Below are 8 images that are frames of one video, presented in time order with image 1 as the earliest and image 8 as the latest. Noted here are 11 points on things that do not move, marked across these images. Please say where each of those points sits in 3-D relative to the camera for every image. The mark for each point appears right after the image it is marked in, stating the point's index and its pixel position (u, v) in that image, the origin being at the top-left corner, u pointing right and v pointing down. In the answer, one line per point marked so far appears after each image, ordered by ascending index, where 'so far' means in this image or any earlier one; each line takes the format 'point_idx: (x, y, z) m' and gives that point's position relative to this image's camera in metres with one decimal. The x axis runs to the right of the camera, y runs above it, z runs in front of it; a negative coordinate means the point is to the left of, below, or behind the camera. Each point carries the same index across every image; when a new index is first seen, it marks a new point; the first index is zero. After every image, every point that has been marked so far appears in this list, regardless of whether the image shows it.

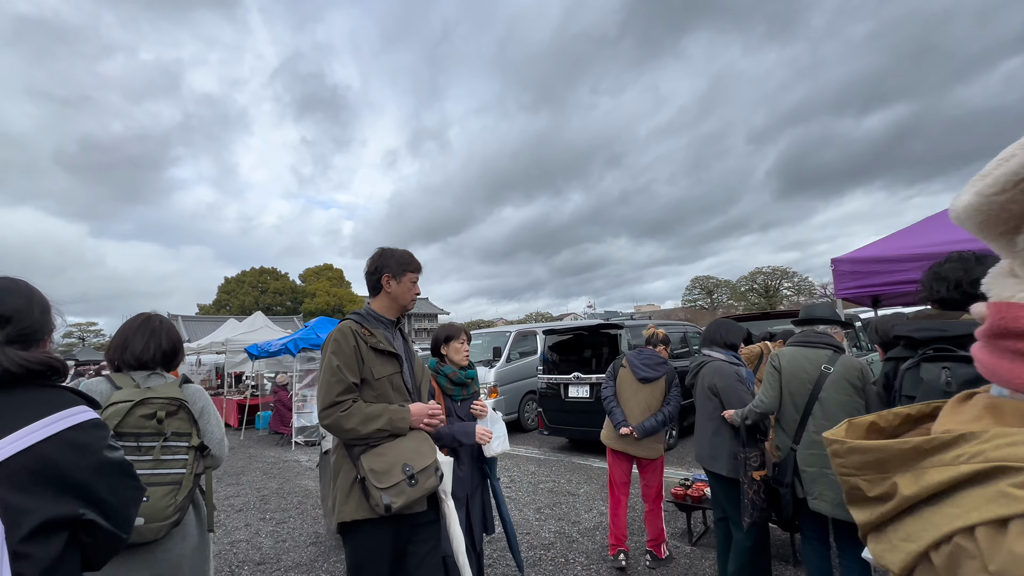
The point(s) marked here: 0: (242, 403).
0: (-5.6, -2.4, +9.4) m
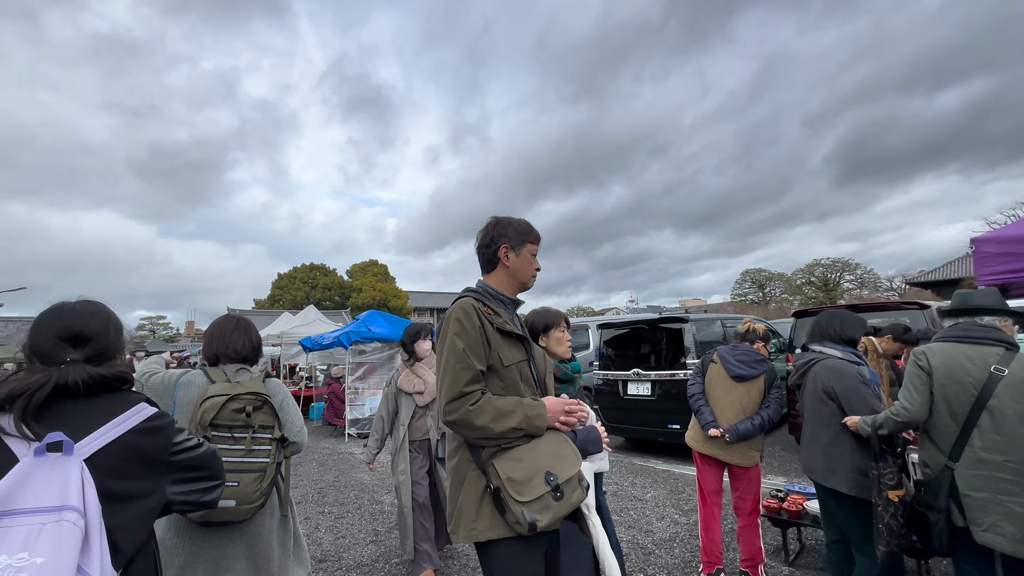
0: (-4.6, -2.3, +9.6) m
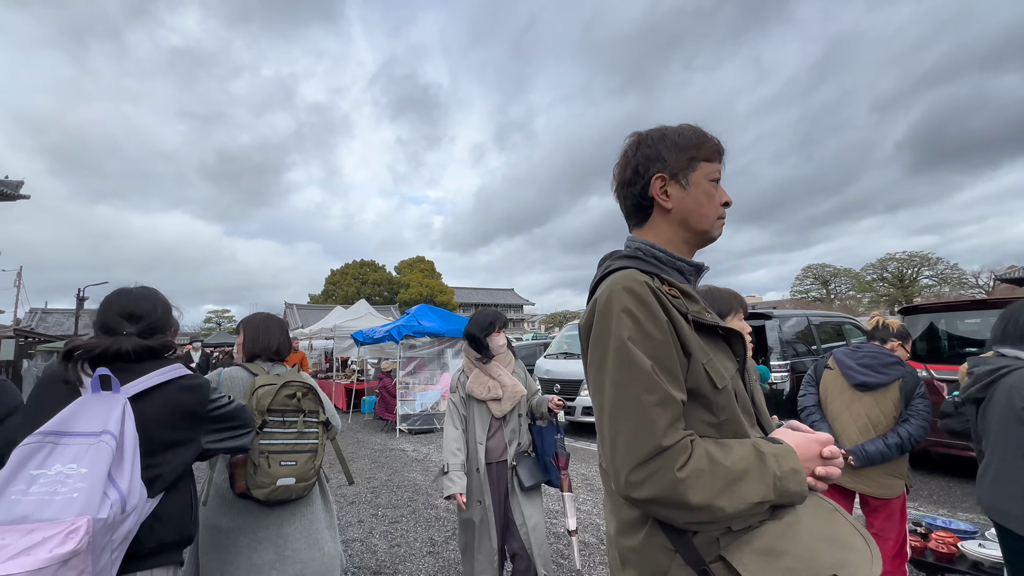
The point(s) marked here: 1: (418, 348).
0: (-3.5, -2.1, +9.7) m
1: (-1.7, -1.1, +8.1) m
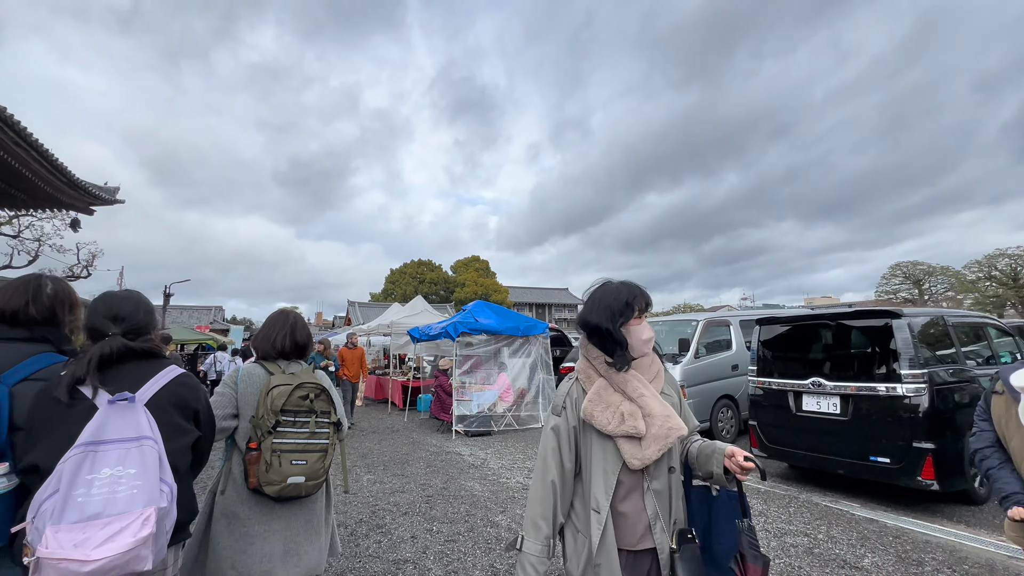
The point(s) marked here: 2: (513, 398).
0: (-2.3, -2.1, +9.5) m
1: (-0.6, -1.0, +7.8) m
2: (0.0, -2.0, +8.0) m
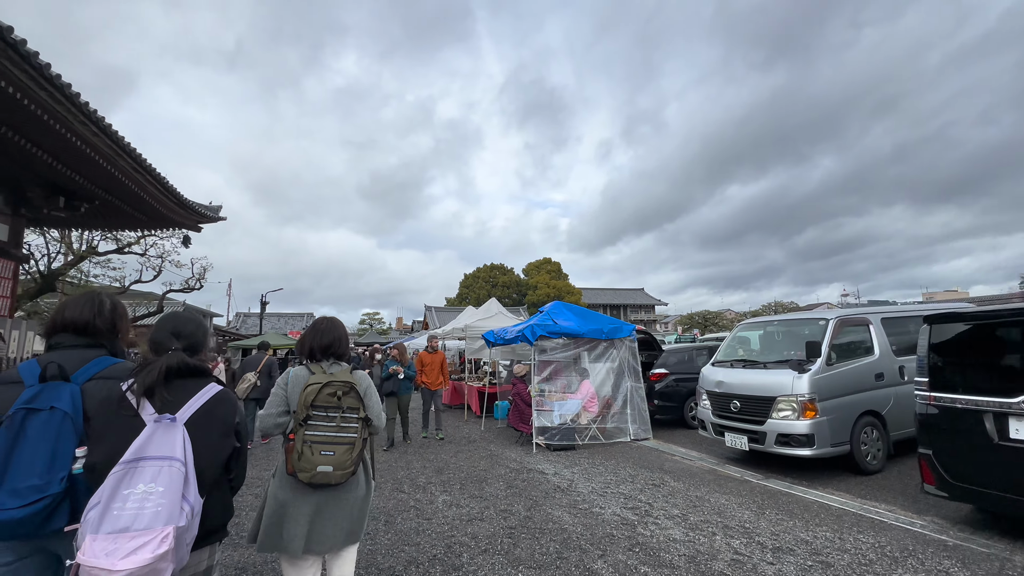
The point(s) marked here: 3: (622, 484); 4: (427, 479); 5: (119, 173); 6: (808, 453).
0: (-0.6, -2.1, +9.1) m
1: (+0.7, -1.0, +7.2) m
2: (+1.4, -1.9, +7.2) m
3: (+1.2, -2.1, +4.8) m
4: (-0.9, -2.1, +5.0) m
5: (-11.1, +3.2, +12.8) m
6: (+3.1, -1.7, +4.7) m
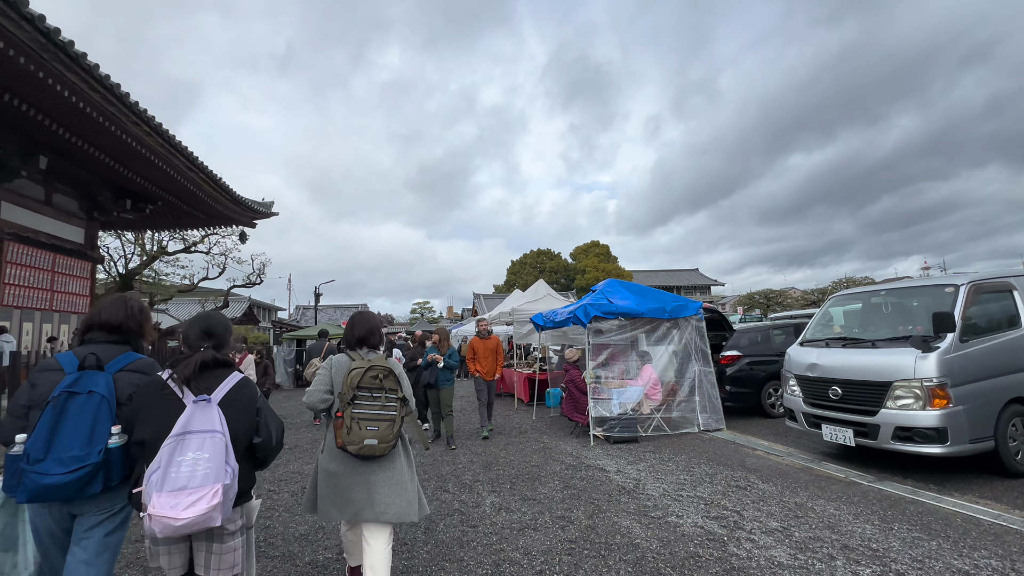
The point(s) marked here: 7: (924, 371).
0: (+0.4, -1.7, +8.6) m
1: (+1.4, -0.7, +6.5) m
2: (+2.2, -1.6, +6.5) m
3: (+1.7, -1.8, +4.1) m
4: (-0.4, -1.9, +4.5) m
5: (-9.9, +3.4, +13.2) m
6: (+3.6, -1.4, +3.8) m
7: (+3.6, -0.7, +3.9) m
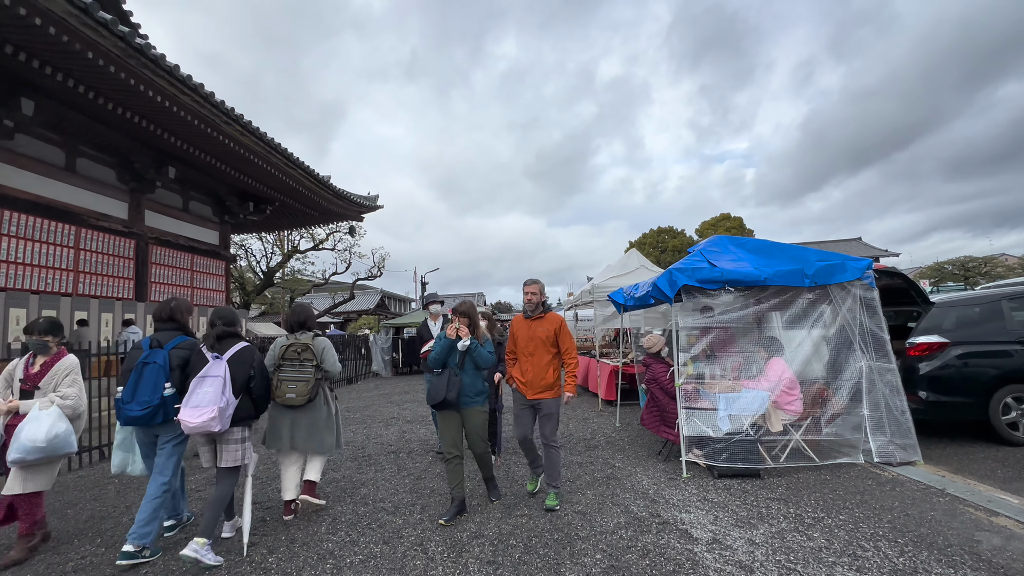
0: (+1.6, -1.3, +6.7) m
1: (+2.0, -0.2, +4.4) m
2: (+2.7, -1.1, +4.2) m
3: (+1.7, -1.4, +2.1) m
4: (-0.2, -1.6, +3.0) m
5: (-7.3, +3.6, +13.8) m
6: (+3.4, -1.0, +1.3) m
7: (+3.4, -0.3, +1.4) m
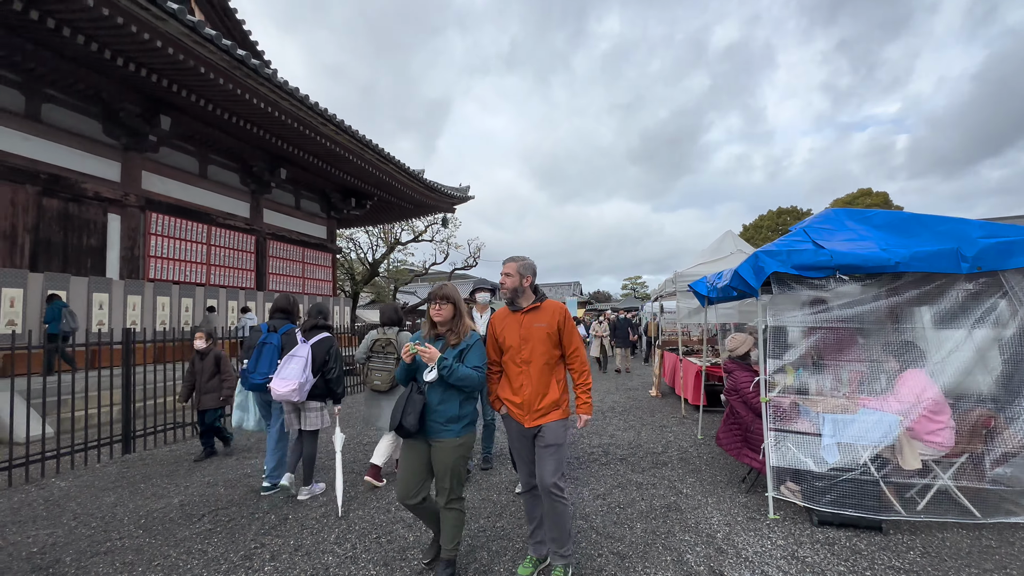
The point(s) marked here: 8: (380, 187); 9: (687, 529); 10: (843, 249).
0: (+2.5, -1.1, +5.8) m
1: (+2.3, -0.2, +3.4) m
2: (+3.0, -1.0, +3.1) m
3: (+1.5, -1.4, +1.2) m
4: (-0.1, -1.5, +2.6) m
5: (-4.6, +3.9, +14.5) m
6: (+3.1, -1.0, 0.0) m
7: (+3.1, -0.3, +0.1) m
8: (-5.0, +3.8, +16.6) m
9: (+1.2, -1.6, +2.9) m
10: (+2.4, +0.3, +3.2) m
